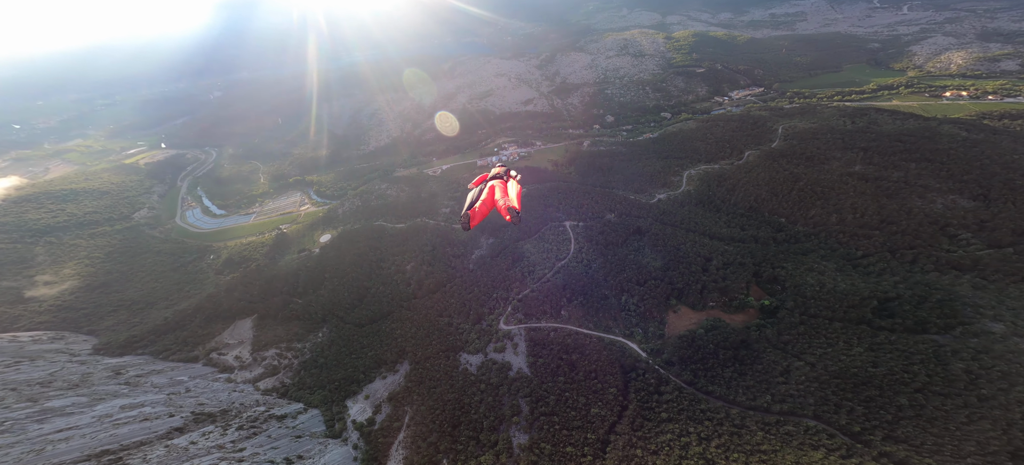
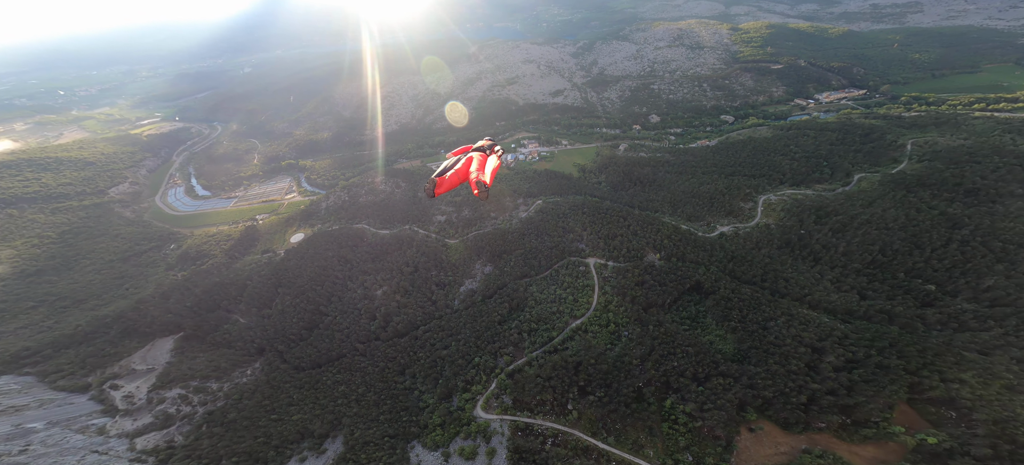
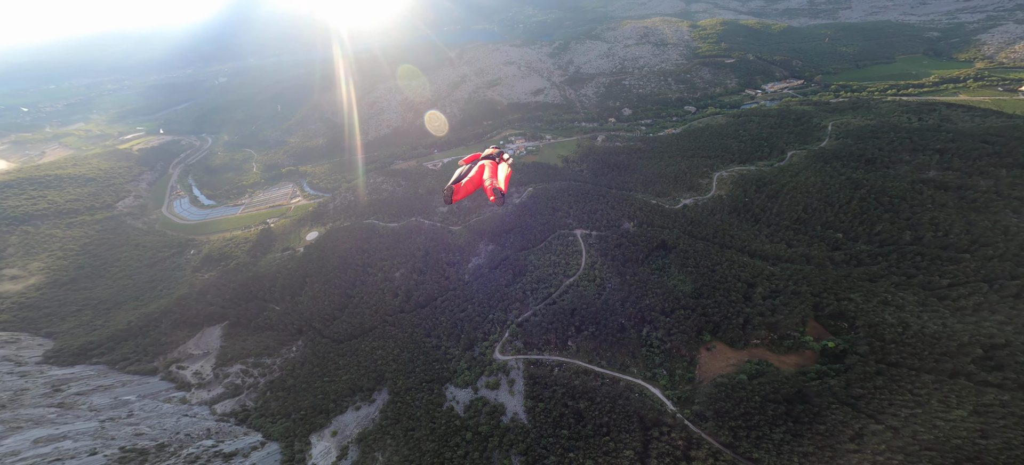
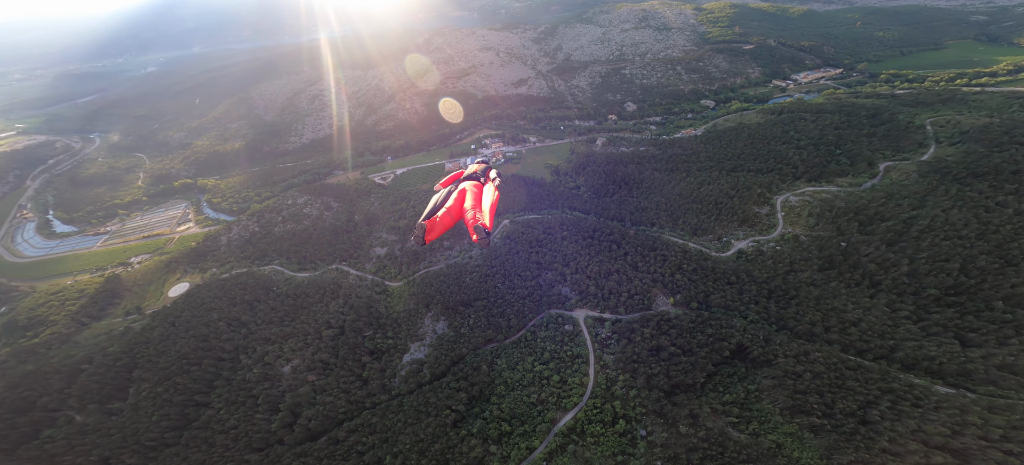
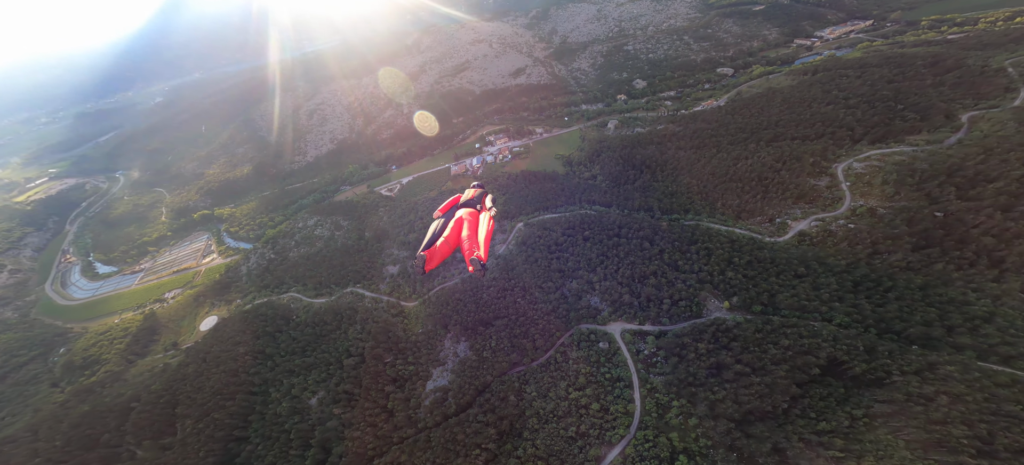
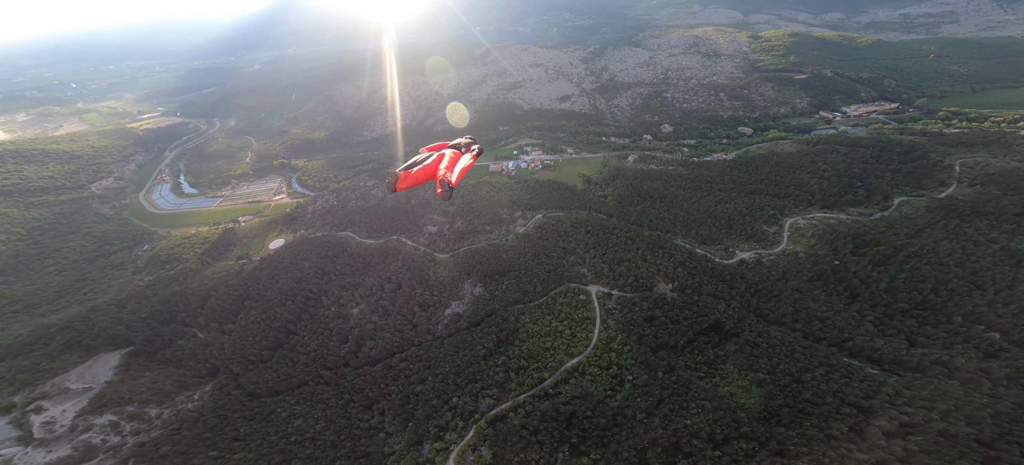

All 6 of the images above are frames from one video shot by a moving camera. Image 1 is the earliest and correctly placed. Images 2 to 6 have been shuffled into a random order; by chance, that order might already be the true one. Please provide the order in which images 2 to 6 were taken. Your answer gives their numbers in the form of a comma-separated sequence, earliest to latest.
3, 2, 6, 4, 5
